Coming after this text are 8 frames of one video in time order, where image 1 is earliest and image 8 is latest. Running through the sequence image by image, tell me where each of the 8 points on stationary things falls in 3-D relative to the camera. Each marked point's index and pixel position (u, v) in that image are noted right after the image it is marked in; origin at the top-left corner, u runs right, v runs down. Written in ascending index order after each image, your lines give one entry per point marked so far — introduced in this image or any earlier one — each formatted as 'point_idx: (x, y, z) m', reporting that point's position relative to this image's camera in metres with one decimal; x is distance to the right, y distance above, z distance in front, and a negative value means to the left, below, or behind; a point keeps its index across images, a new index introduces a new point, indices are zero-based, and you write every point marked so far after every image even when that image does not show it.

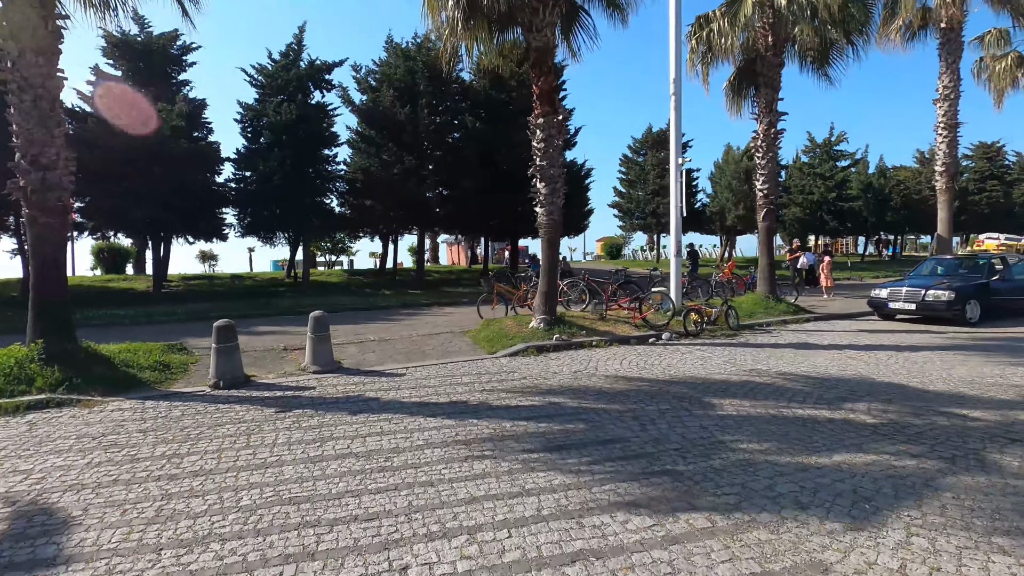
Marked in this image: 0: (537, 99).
0: (+0.5, +4.0, +11.4) m
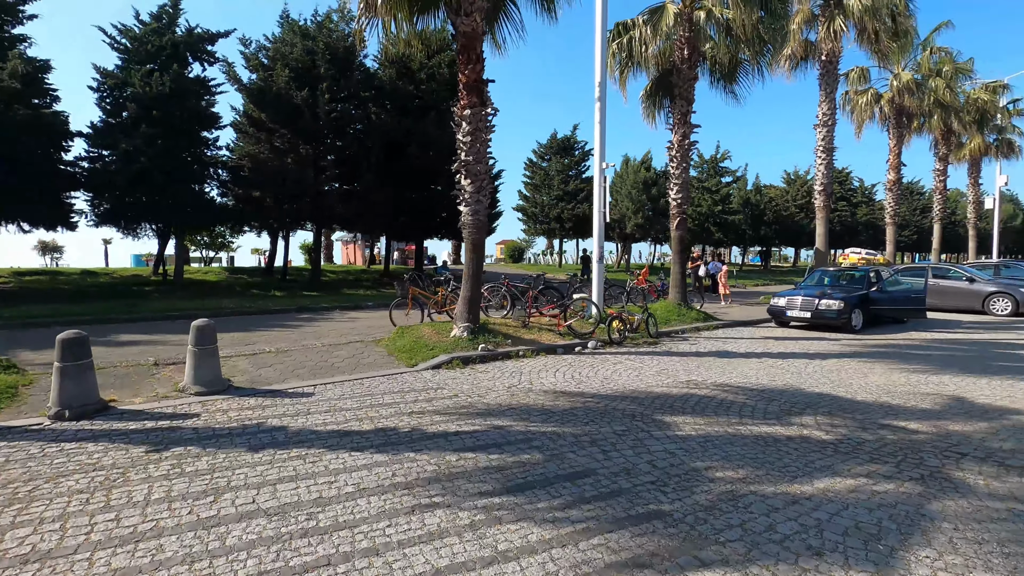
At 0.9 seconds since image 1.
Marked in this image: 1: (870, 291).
0: (-1.0, +3.9, +10.5) m
1: (+10.0, -0.1, +14.9) m
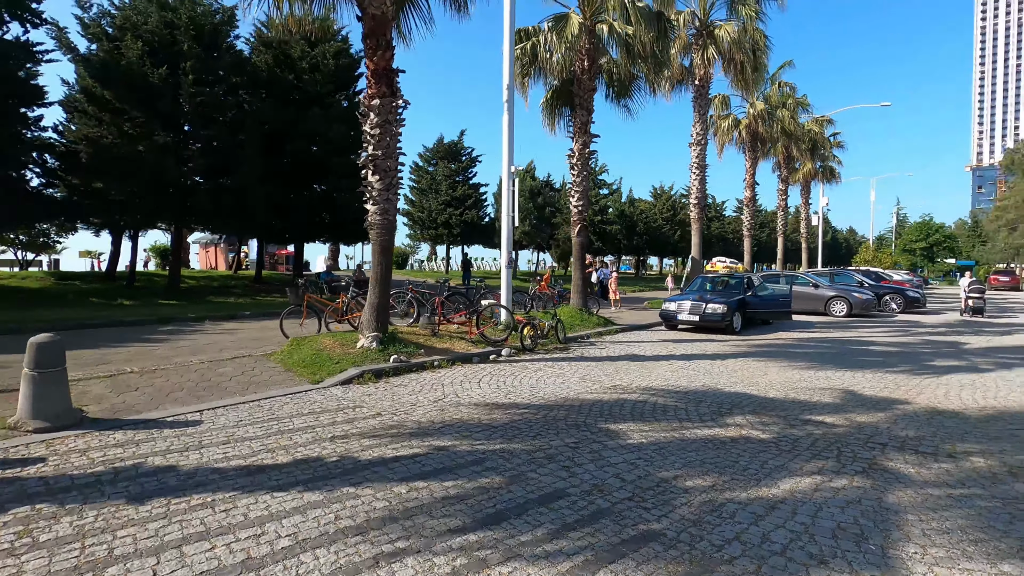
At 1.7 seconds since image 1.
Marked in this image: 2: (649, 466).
0: (-2.5, +3.8, +9.6) m
1: (+7.2, -0.2, +16.3) m
2: (+1.3, -1.7, +5.0) m
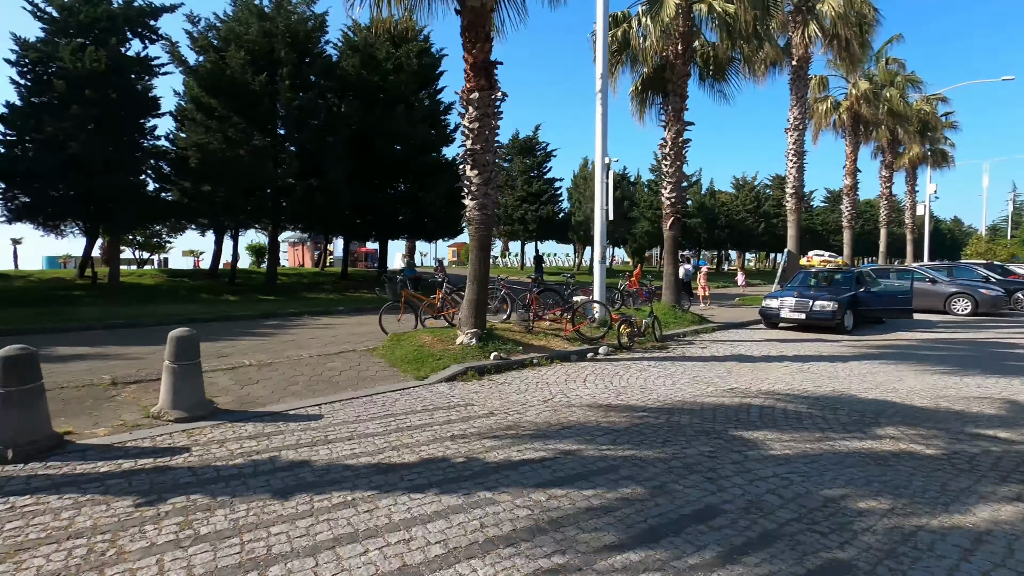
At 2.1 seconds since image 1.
0: (-0.8, +3.9, +9.5) m
1: (+9.7, -0.1, +15.0) m
2: (+2.5, -1.6, +4.5) m
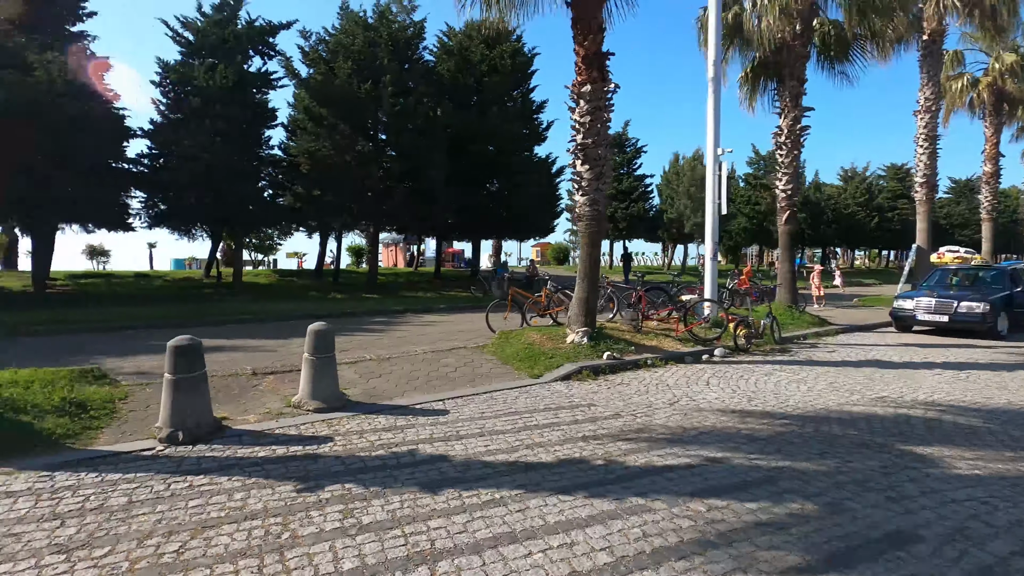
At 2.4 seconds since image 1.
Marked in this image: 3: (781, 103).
0: (+1.2, +3.9, +9.3) m
1: (+12.3, -0.1, +13.2) m
2: (+3.6, -1.6, +3.8) m
3: (+7.0, +4.8, +13.8) m
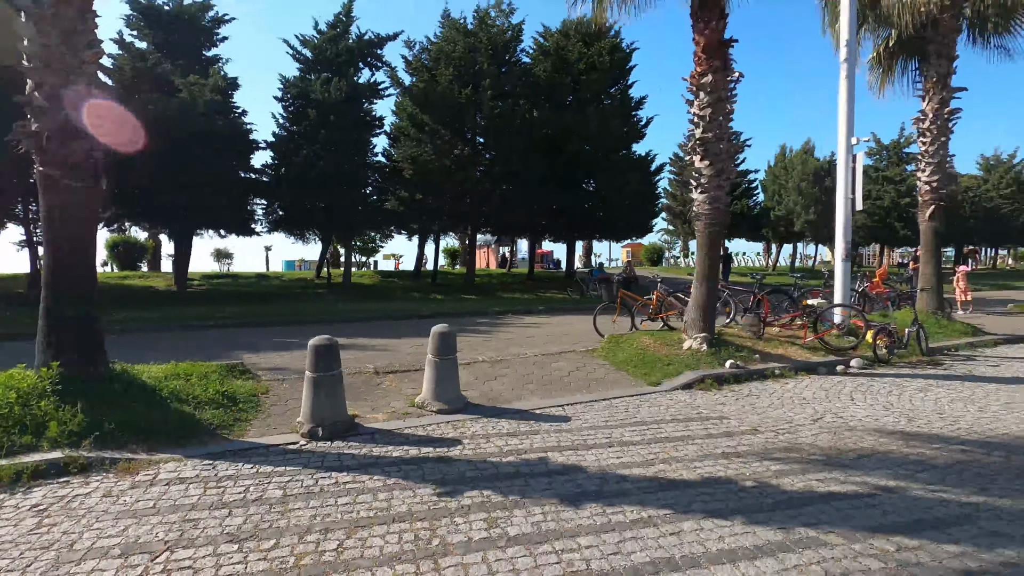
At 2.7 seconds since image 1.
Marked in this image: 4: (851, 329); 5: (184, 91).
0: (+3.1, +3.9, +8.8) m
1: (+14.7, -0.2, +10.8) m
2: (+4.6, -1.6, +3.0) m
3: (+9.5, +4.7, +12.3) m
4: (+6.2, -0.7, +9.8) m
5: (-10.6, +6.3, +17.2) m
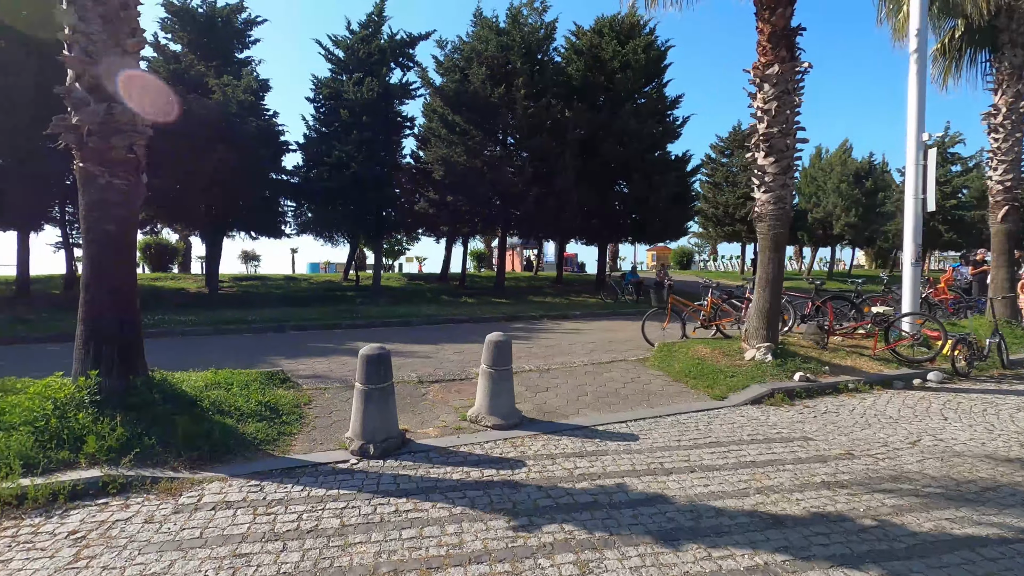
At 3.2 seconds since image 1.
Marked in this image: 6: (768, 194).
0: (+3.9, +3.8, +8.2) m
1: (+15.5, -0.4, +9.8) m
2: (+5.1, -1.7, +2.3) m
3: (+10.4, +4.6, +11.5) m
4: (+7.0, -0.8, +9.1) m
5: (-9.4, +6.3, +17.1) m
6: (+4.0, +1.5, +8.3) m
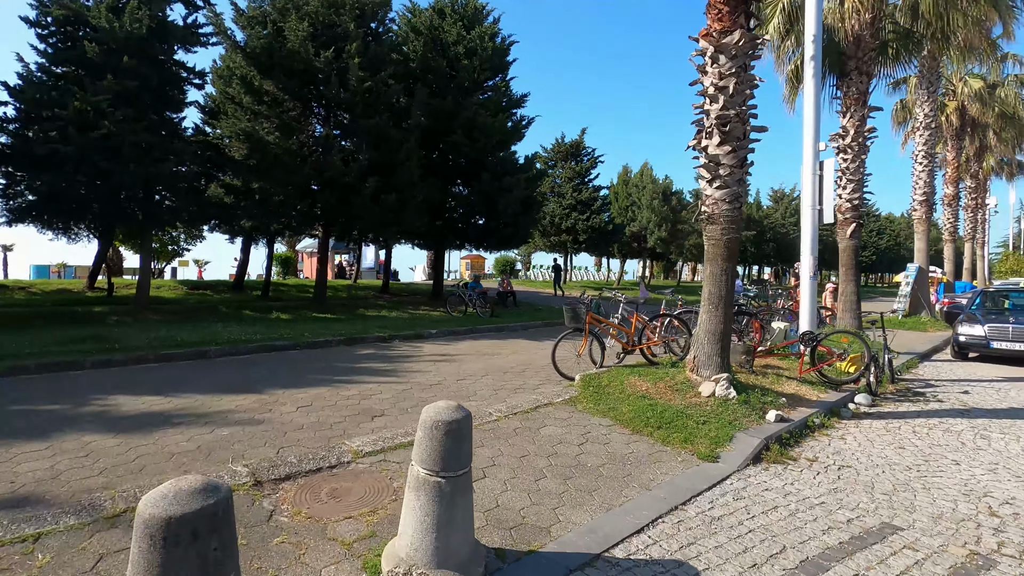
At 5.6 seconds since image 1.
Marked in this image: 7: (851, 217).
0: (+2.6, +3.6, +6.7) m
1: (+12.9, -0.7, +12.3) m
2: (+5.9, -1.9, +1.6) m
3: (+7.6, +4.3, +12.1) m
4: (+5.2, -1.1, +8.5) m
5: (-13.0, +6.0, +10.2) m
6: (+2.7, +1.2, +6.8) m
7: (+7.7, +1.6, +12.2) m
